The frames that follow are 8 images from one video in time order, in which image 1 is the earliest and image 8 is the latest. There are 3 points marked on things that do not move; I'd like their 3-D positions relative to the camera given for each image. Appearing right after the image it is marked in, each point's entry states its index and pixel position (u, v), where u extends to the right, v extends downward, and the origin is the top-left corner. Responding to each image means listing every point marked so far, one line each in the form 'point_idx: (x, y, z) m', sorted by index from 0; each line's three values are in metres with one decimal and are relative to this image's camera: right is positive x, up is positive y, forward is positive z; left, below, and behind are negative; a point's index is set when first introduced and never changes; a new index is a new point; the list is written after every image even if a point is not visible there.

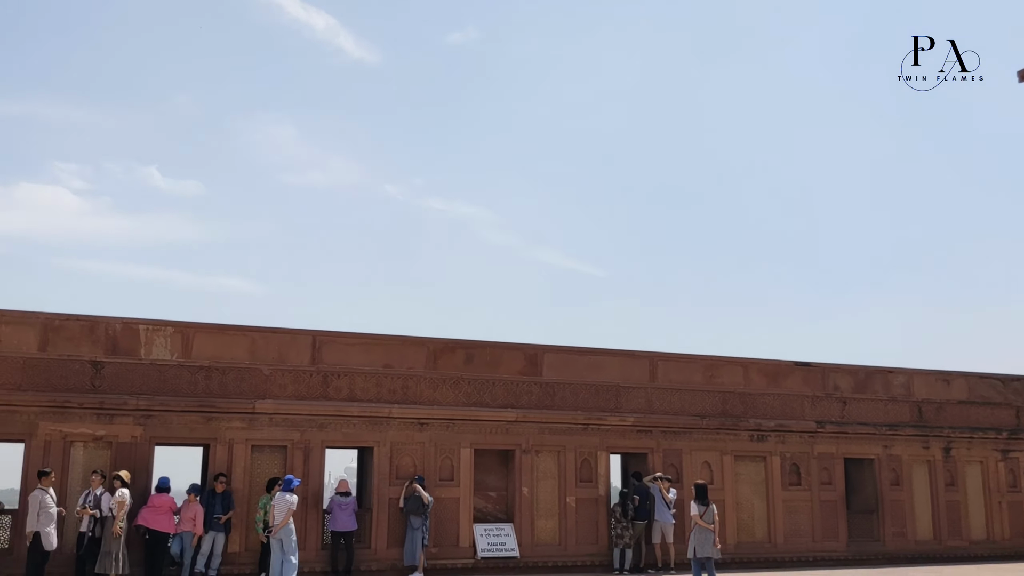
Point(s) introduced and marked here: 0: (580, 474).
0: (+1.3, -3.5, +16.5) m
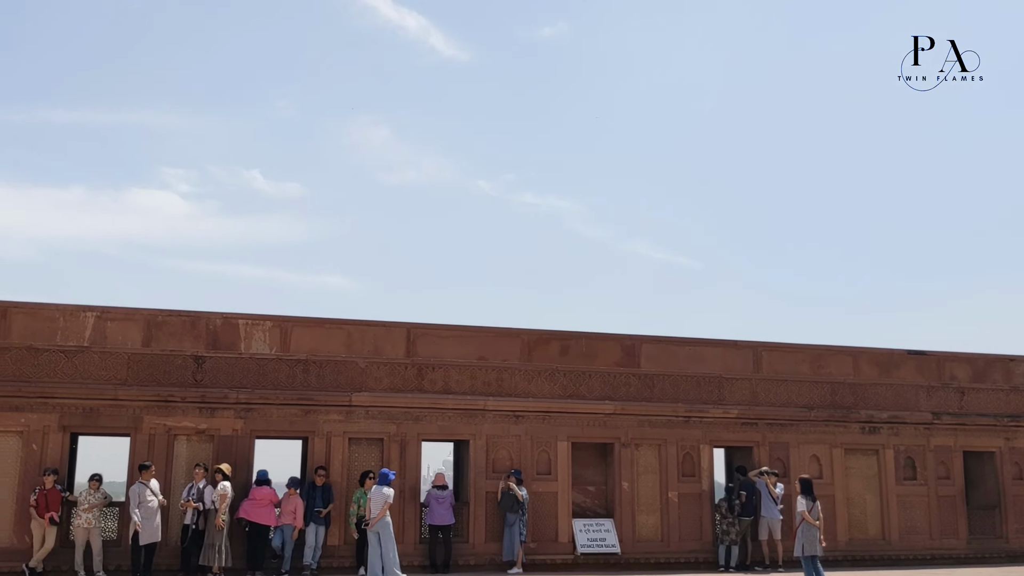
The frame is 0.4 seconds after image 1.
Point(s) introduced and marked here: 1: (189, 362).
0: (+3.1, -3.2, +15.9) m
1: (-5.1, -1.2, +14.0) m
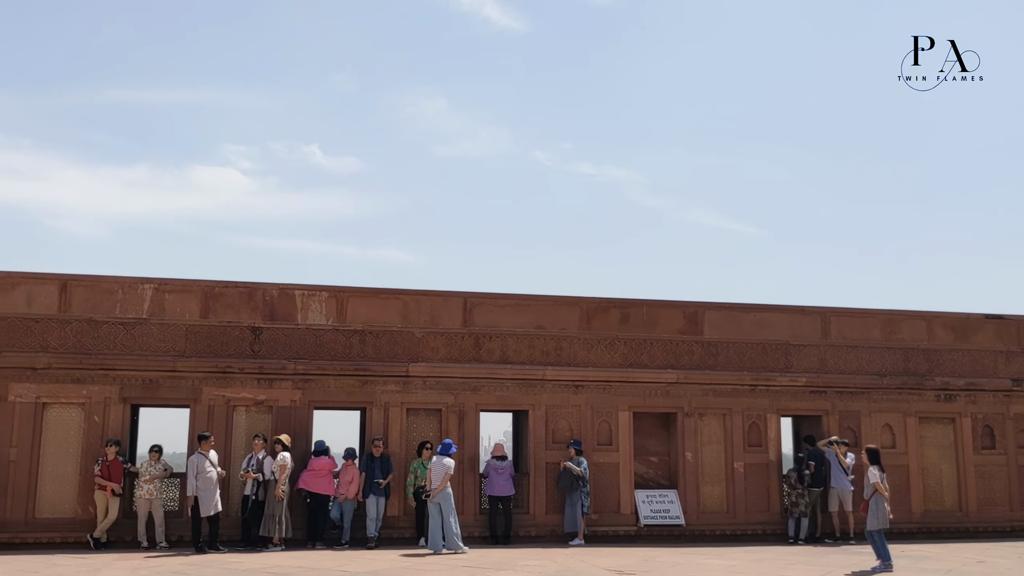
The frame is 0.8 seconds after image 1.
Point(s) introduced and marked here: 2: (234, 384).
0: (+4.1, -2.6, +15.4) m
1: (-4.2, -0.7, +13.9) m
2: (-4.3, -1.5, +13.7) m
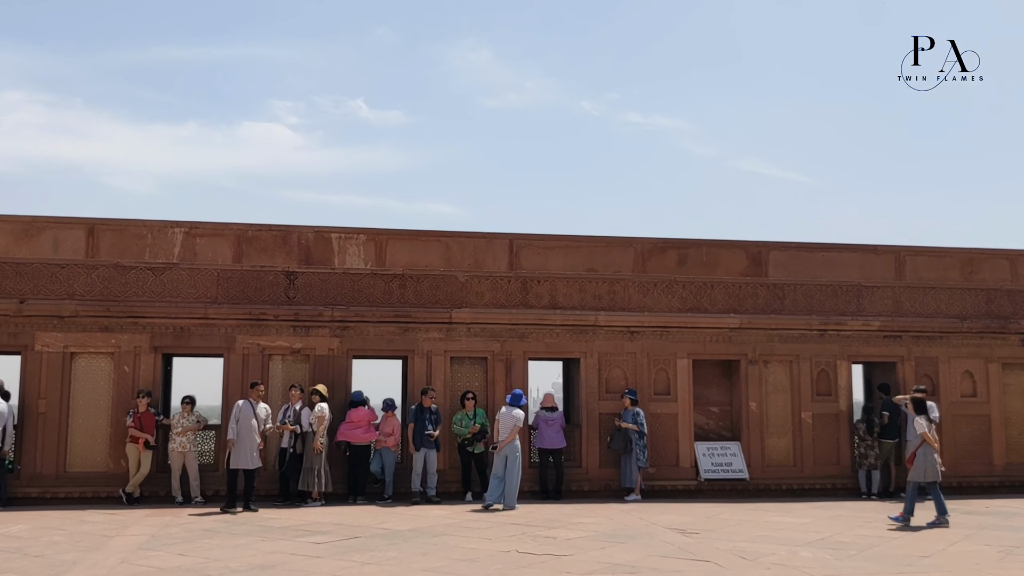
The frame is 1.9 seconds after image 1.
0: (+5.0, -1.6, +14.3) m
1: (-3.4, +0.1, +13.1) m
2: (-3.6, -0.6, +13.0) m
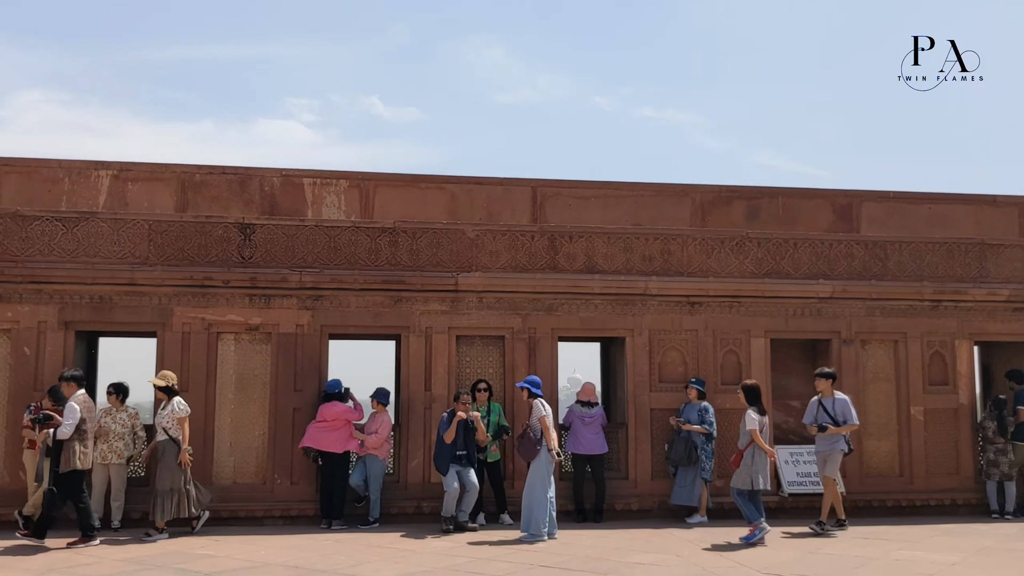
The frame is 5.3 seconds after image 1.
0: (+5.3, -1.1, +11.1) m
1: (-3.2, +0.6, +10.0) m
2: (-3.3, -0.2, +9.9) m
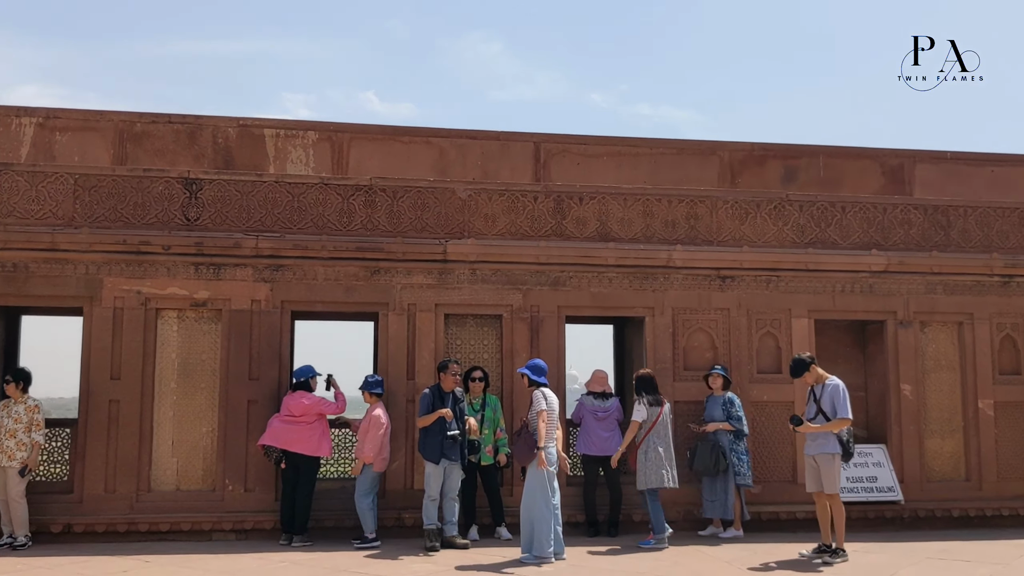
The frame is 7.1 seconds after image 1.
0: (+5.3, -0.8, +9.5) m
1: (-3.2, +0.9, +8.4) m
2: (-3.3, +0.1, +8.2) m
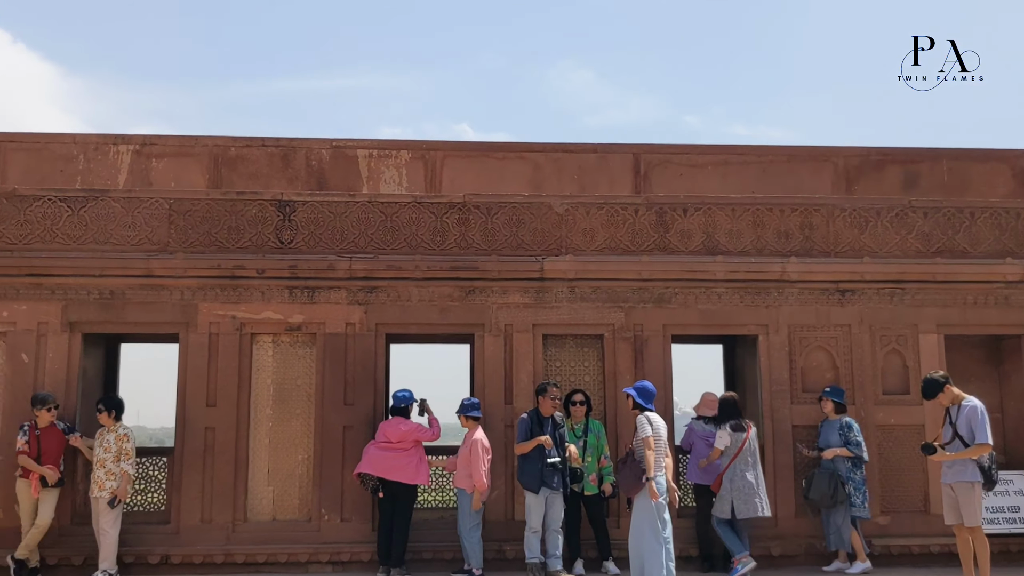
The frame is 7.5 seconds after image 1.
0: (+6.3, -0.9, +8.5) m
1: (-2.3, +0.7, +8.2) m
2: (-2.4, -0.1, +8.1) m
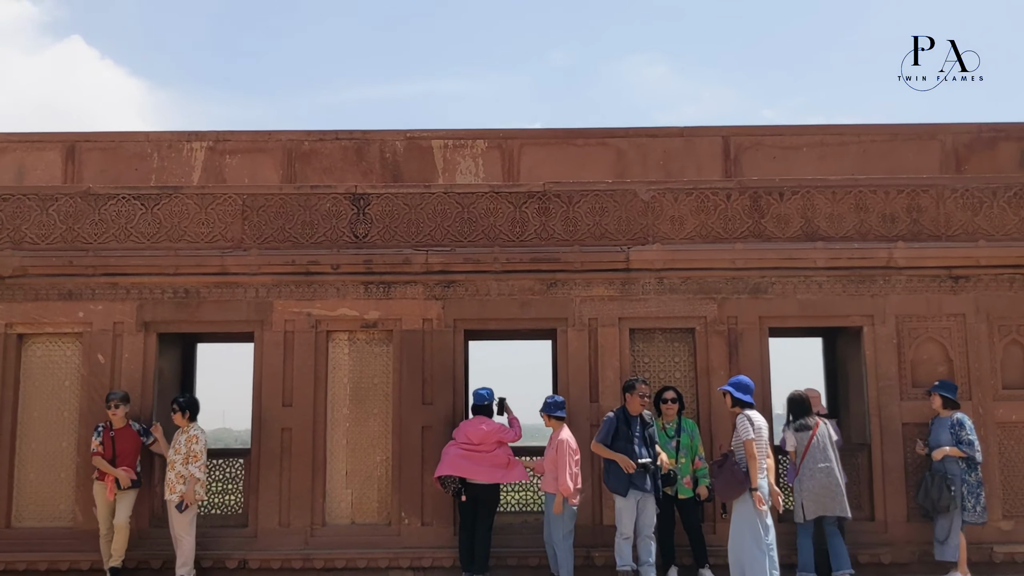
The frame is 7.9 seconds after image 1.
0: (+7.0, -0.7, +7.6) m
1: (-1.5, +0.7, +8.0) m
2: (-1.6, 0.0, +7.8) m
